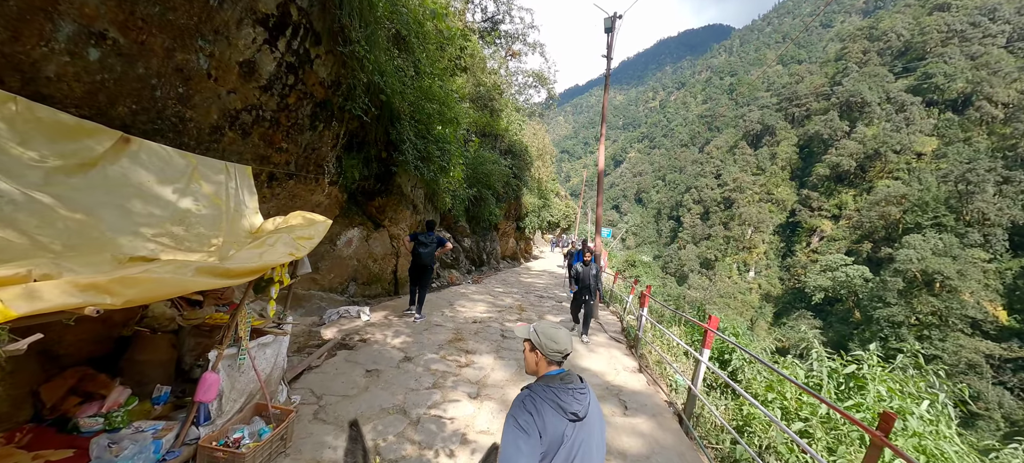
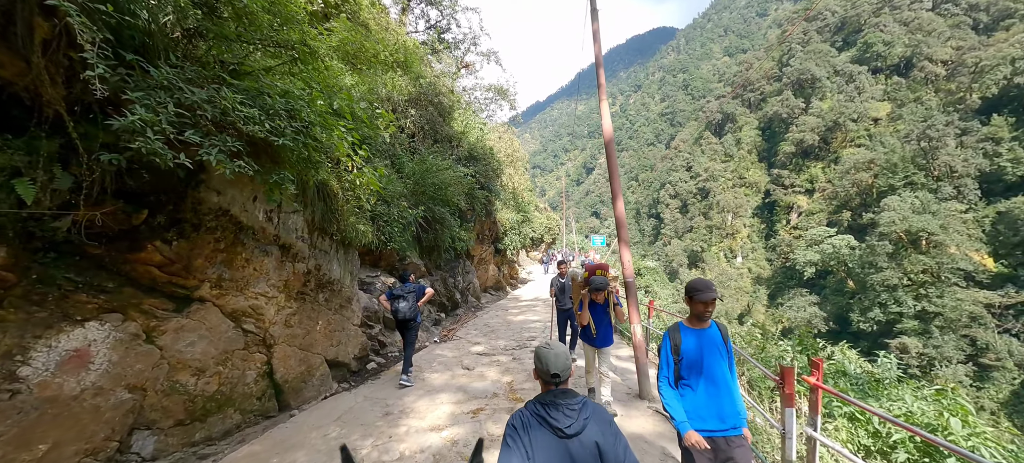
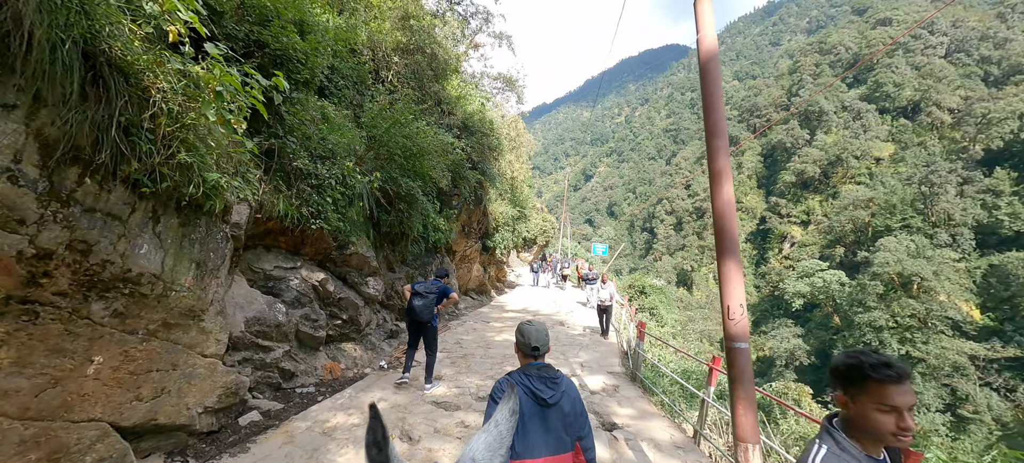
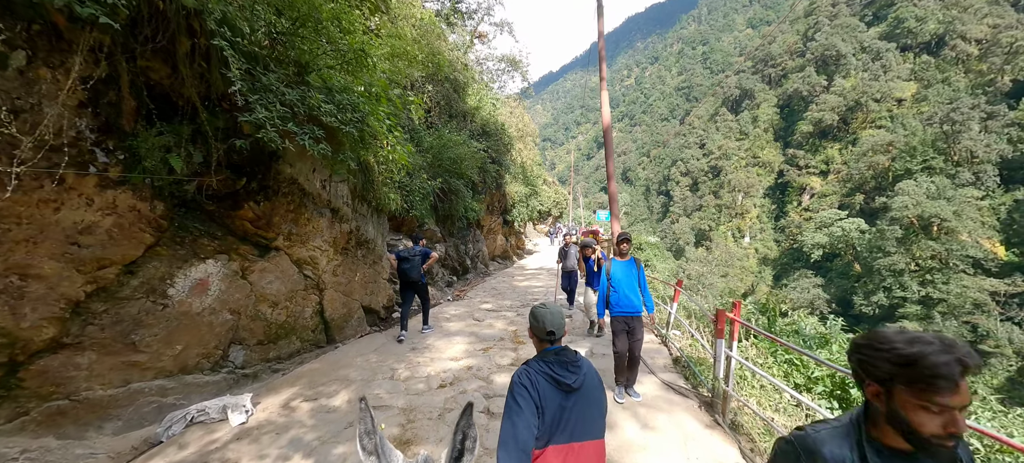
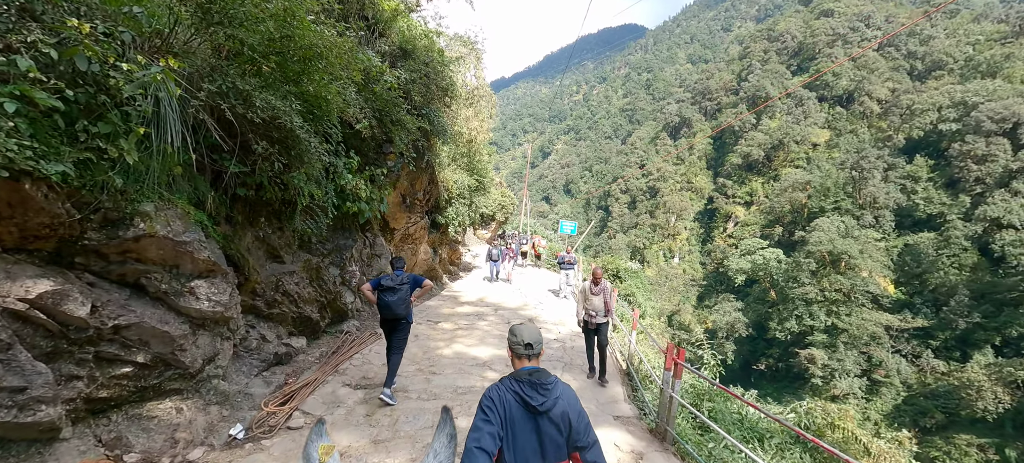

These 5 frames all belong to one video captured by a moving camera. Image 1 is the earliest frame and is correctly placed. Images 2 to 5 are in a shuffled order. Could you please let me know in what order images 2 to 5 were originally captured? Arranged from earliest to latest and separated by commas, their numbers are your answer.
4, 2, 3, 5
